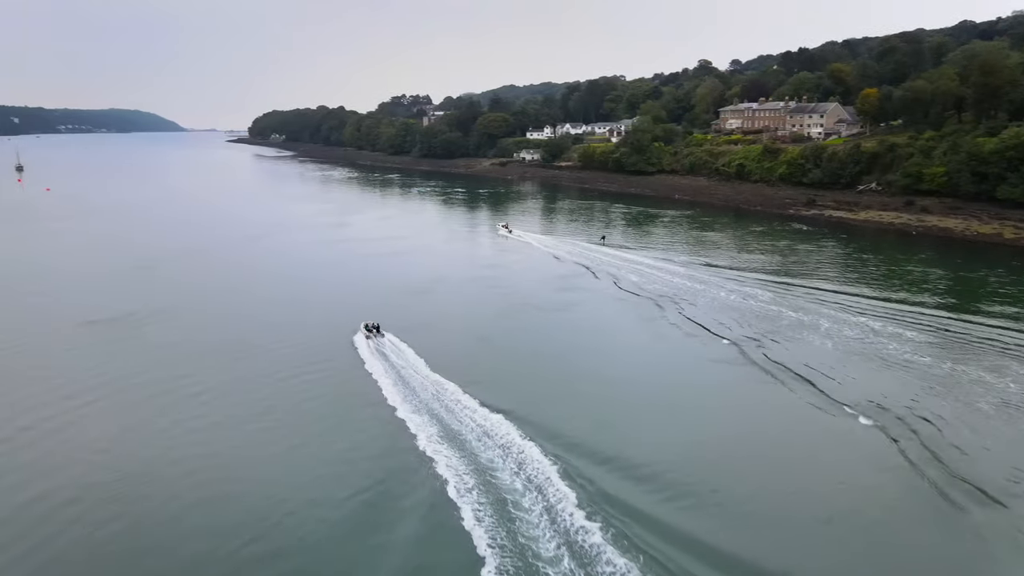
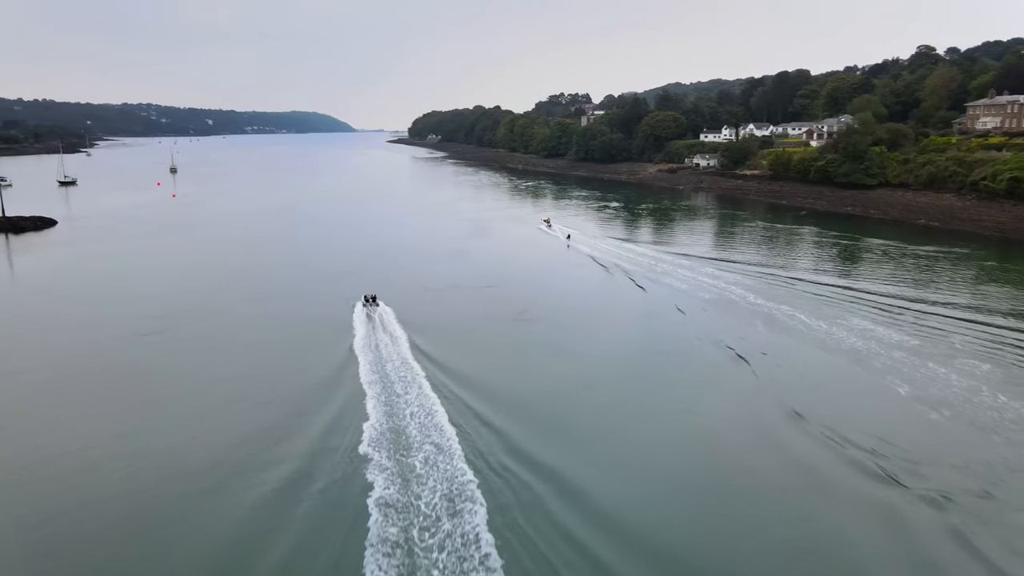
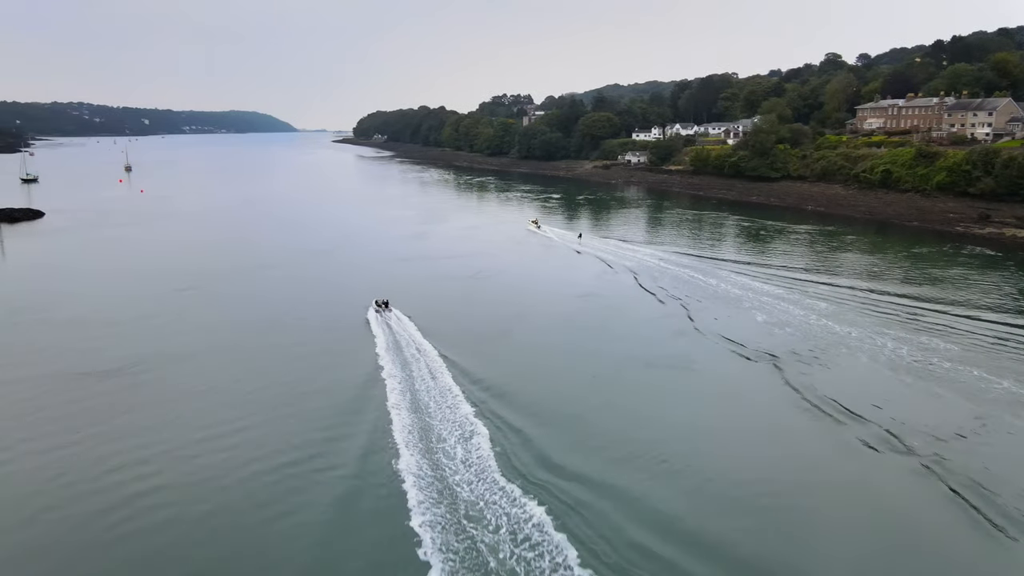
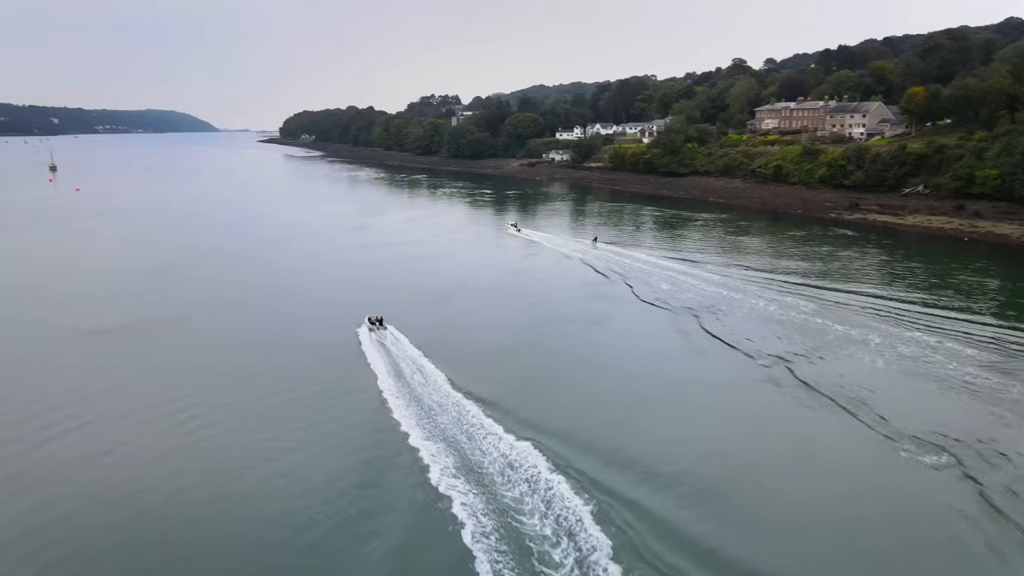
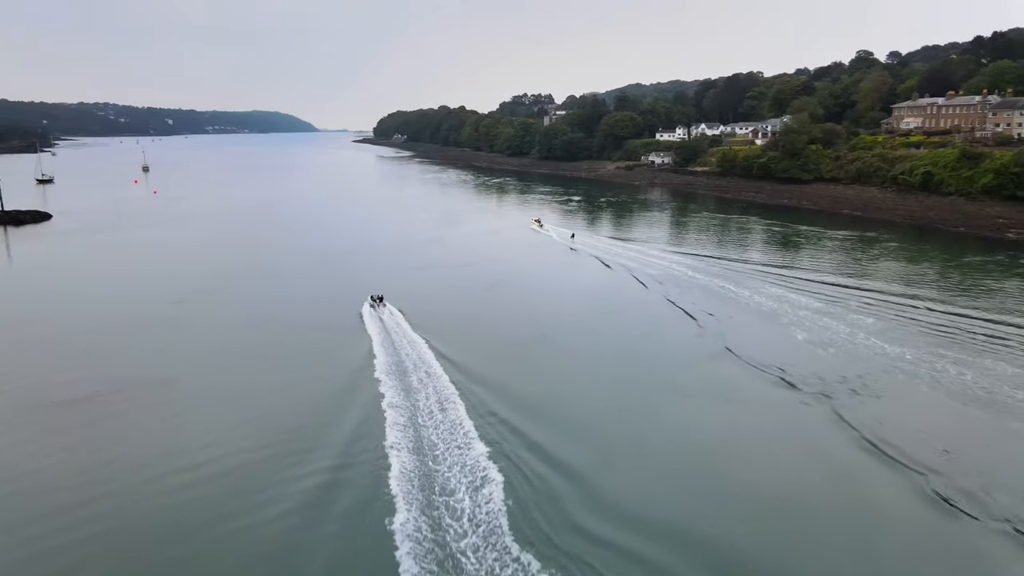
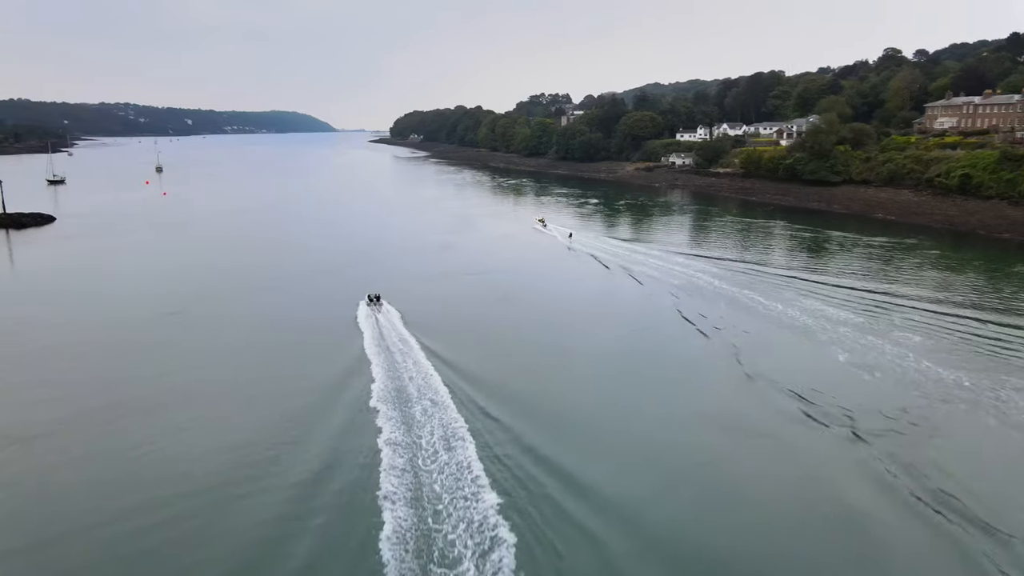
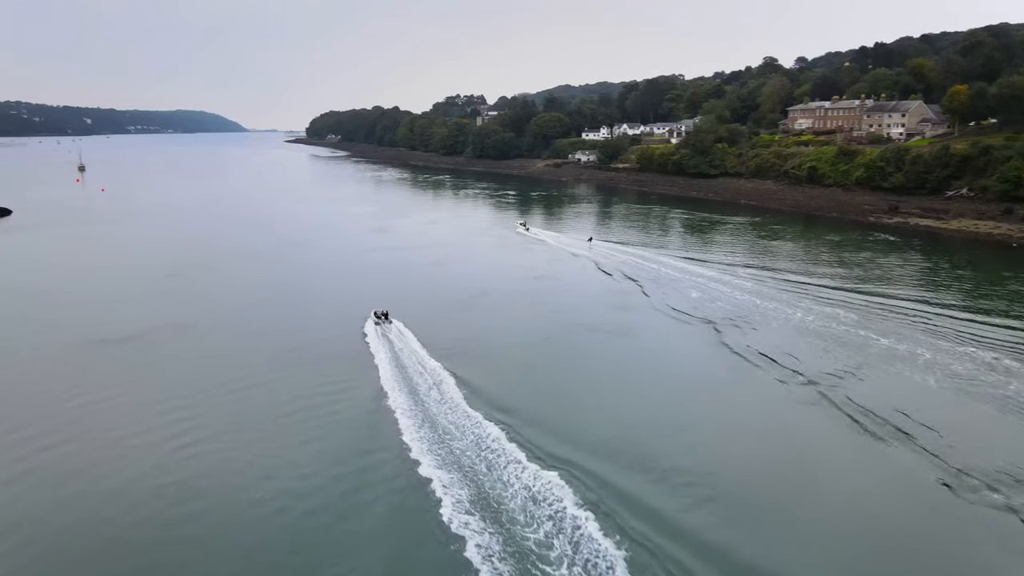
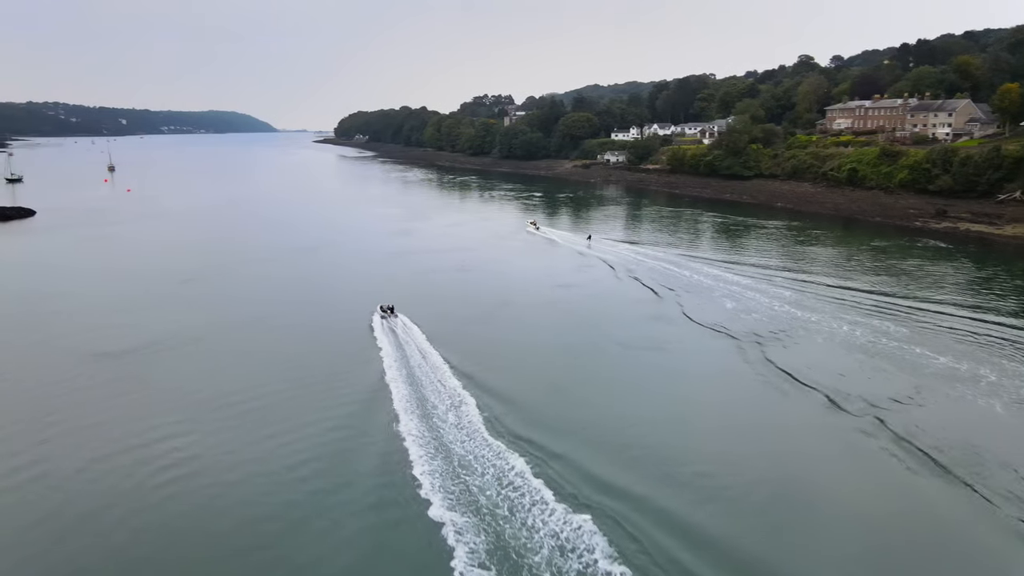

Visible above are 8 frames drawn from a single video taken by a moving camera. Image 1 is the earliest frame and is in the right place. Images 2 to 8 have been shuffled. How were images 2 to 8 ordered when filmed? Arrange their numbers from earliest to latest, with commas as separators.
4, 7, 8, 3, 5, 6, 2
